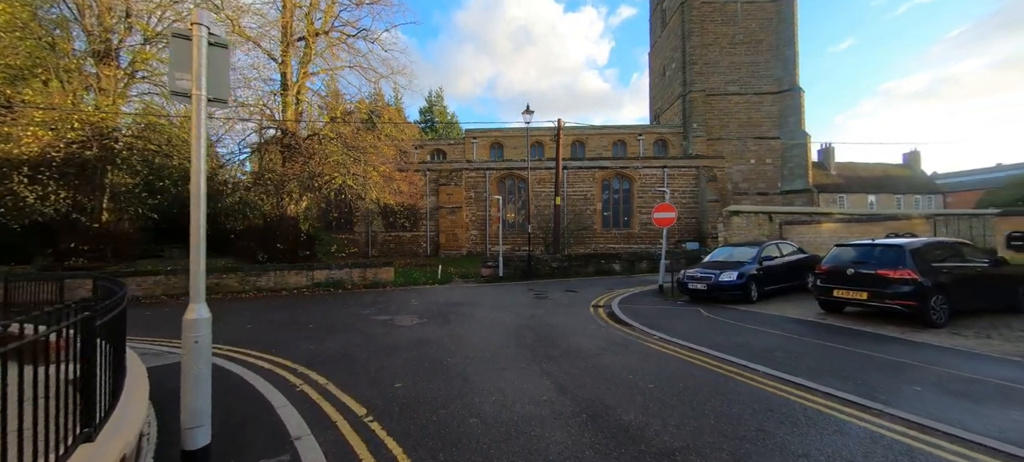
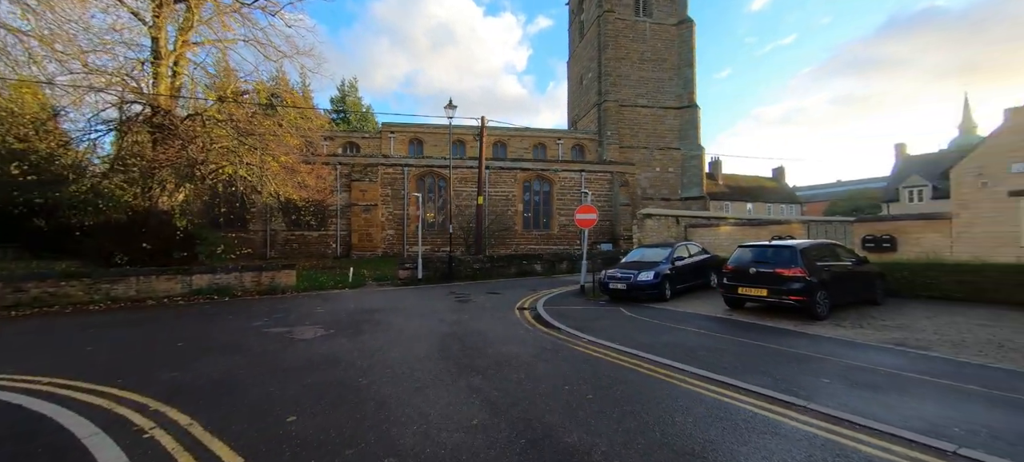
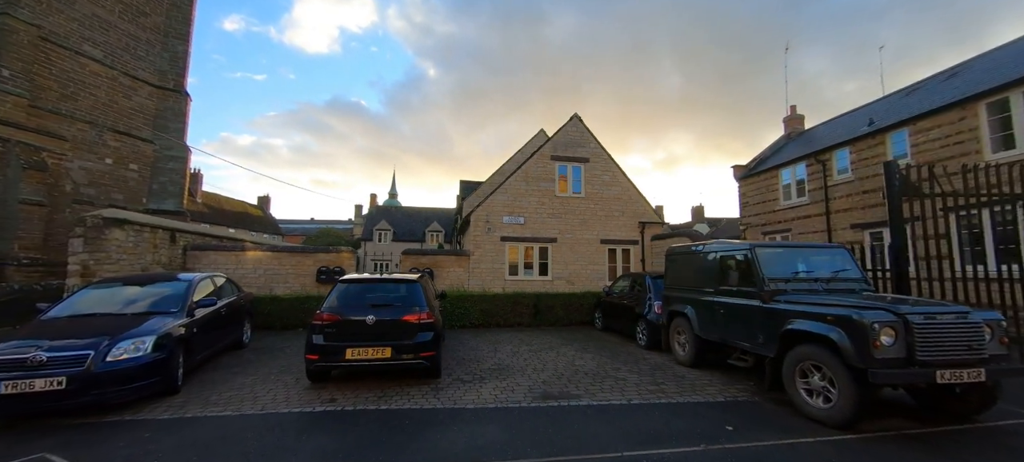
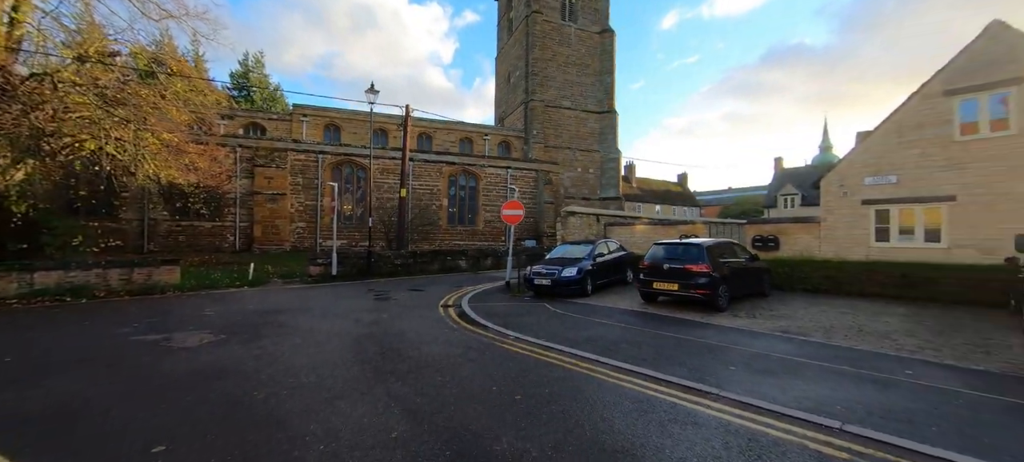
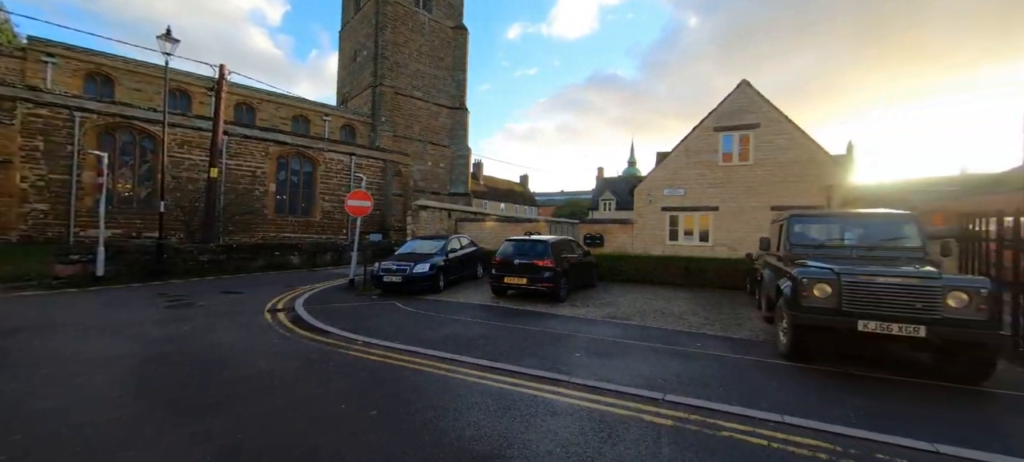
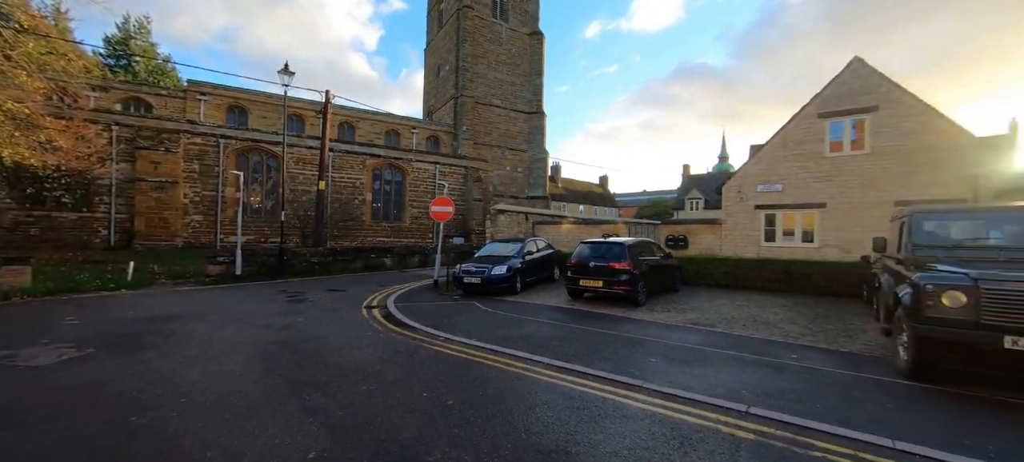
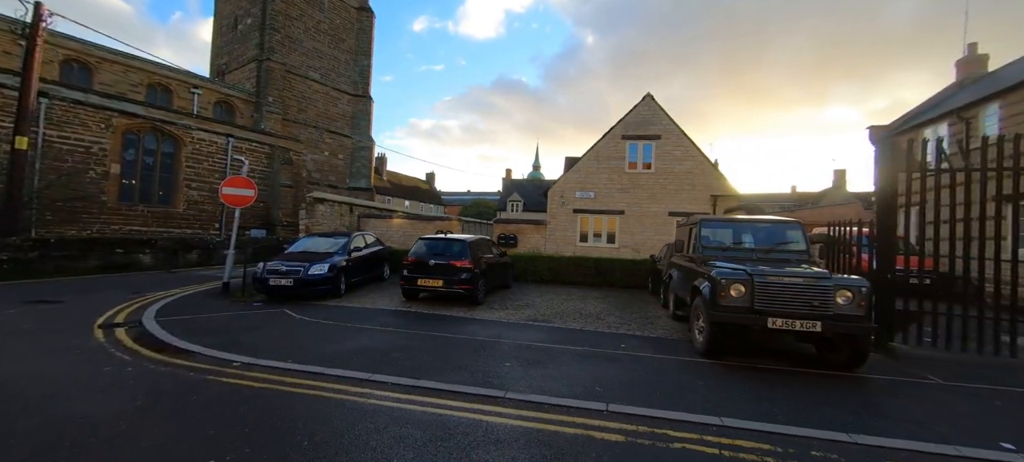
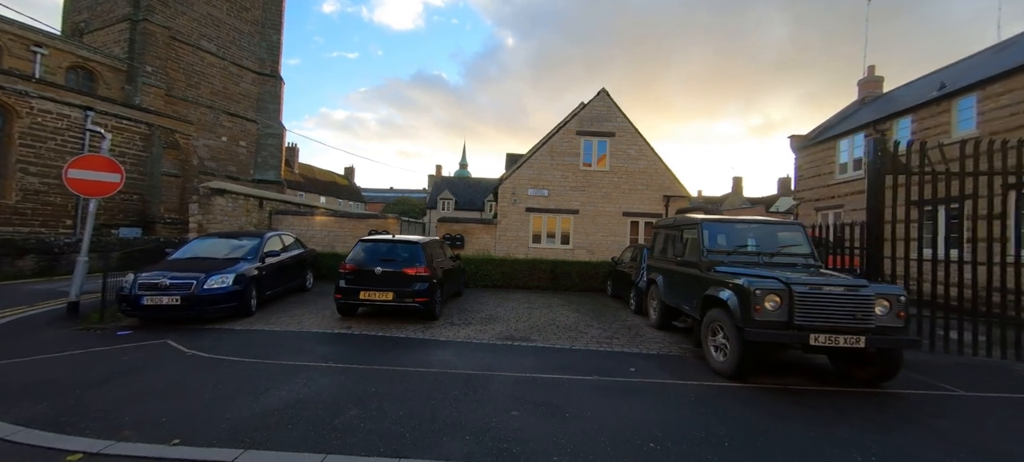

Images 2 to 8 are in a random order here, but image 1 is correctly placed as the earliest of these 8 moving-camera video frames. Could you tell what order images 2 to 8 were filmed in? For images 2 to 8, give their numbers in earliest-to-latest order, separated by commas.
2, 4, 6, 5, 7, 8, 3
